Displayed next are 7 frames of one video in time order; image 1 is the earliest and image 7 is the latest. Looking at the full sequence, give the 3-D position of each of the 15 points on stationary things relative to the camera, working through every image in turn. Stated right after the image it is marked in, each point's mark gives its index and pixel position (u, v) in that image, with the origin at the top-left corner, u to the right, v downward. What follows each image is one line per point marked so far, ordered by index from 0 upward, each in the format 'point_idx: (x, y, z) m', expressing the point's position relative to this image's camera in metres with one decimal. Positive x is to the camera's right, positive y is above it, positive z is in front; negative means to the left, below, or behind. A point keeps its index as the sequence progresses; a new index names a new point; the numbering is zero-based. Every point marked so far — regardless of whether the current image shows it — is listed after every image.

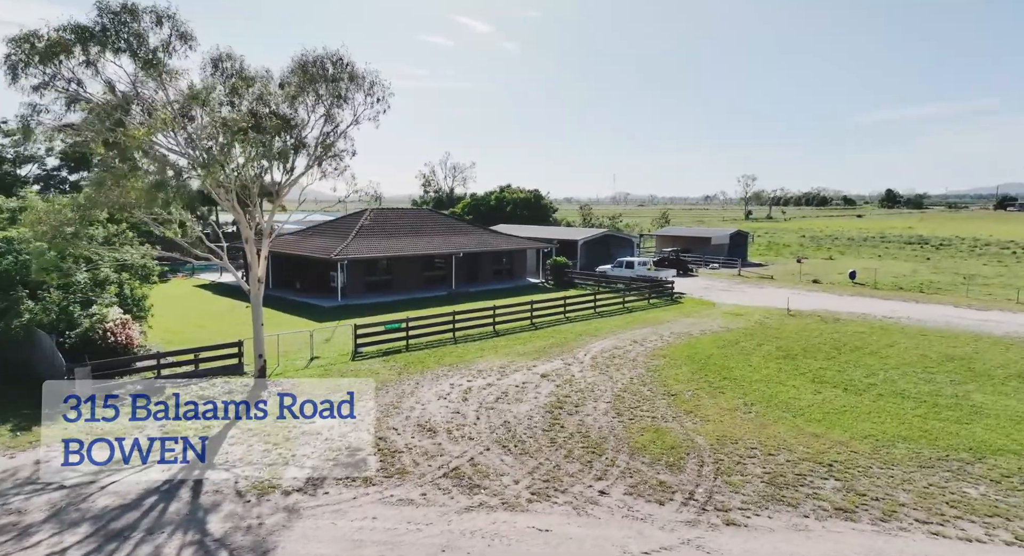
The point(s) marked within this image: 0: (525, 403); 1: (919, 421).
0: (+0.2, -2.7, +13.5) m
1: (+8.2, -2.8, +12.7) m
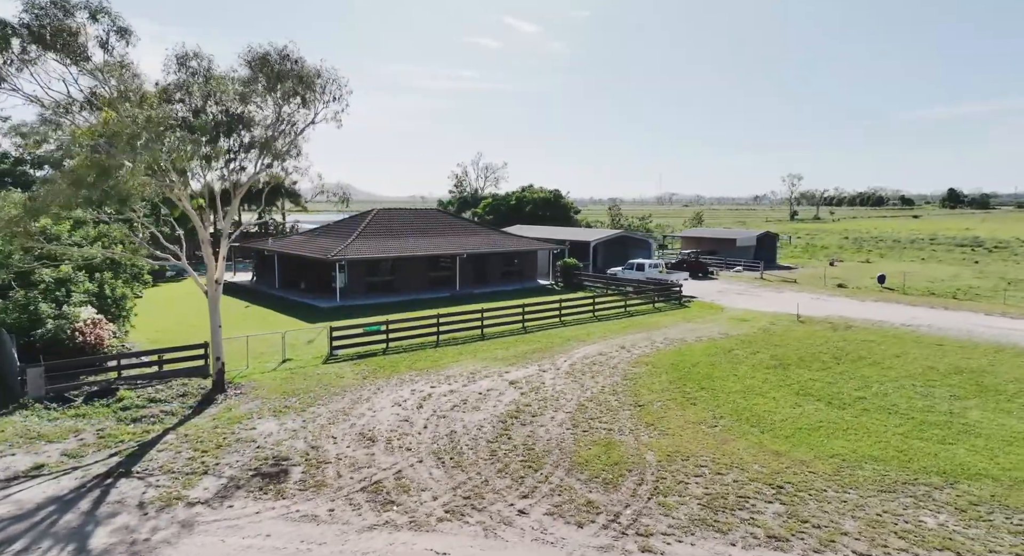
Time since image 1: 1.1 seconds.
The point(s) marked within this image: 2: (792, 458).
0: (-0.7, -2.7, +13.1) m
1: (+7.2, -3.0, +11.8) m
2: (+4.7, -3.0, +10.6) m
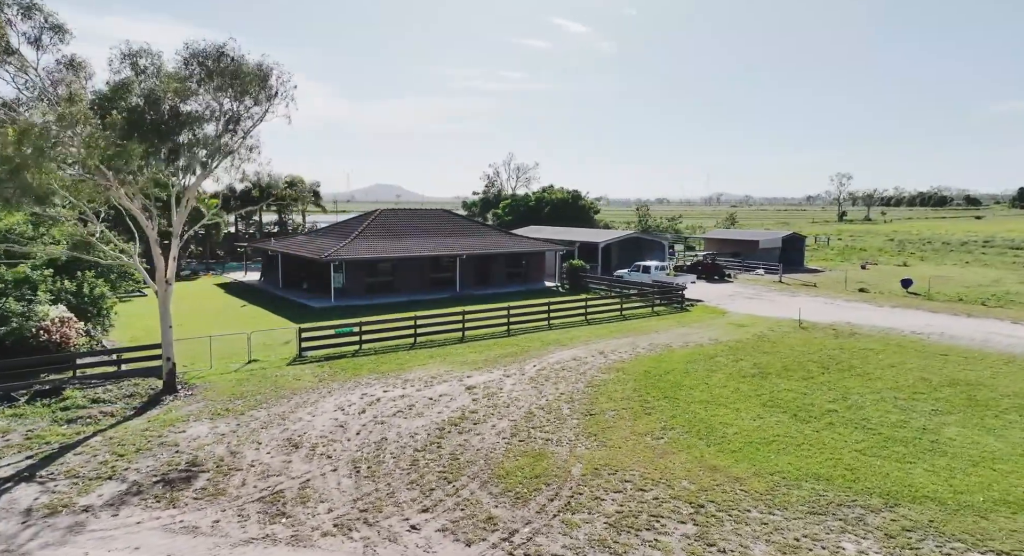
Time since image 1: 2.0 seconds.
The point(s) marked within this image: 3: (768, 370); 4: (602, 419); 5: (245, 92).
0: (-1.8, -2.8, +12.7) m
1: (+6.0, -3.1, +11.1) m
2: (+3.4, -3.1, +10.0) m
3: (+7.2, -2.6, +17.7) m
4: (+1.8, -2.9, +12.9) m
5: (-5.9, +4.3, +14.1) m
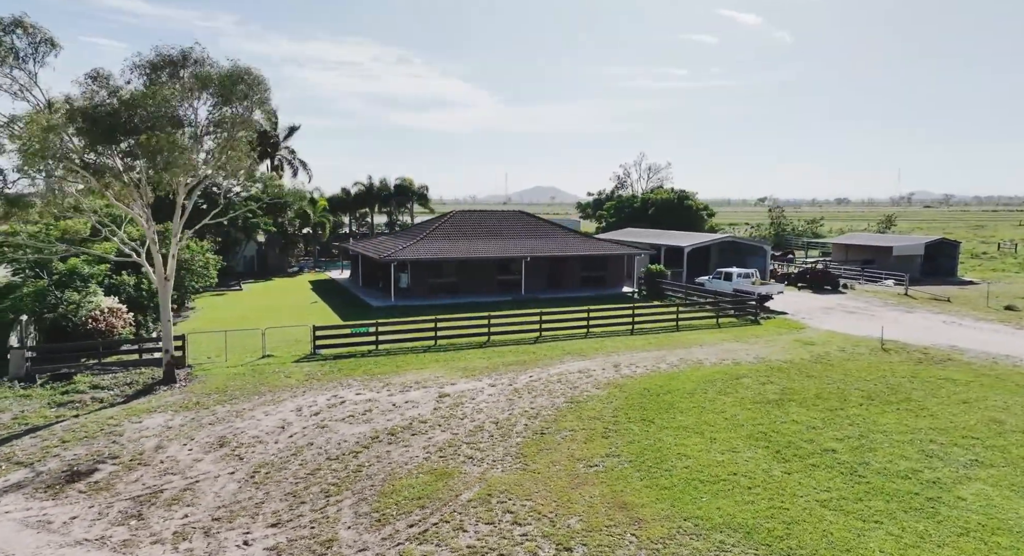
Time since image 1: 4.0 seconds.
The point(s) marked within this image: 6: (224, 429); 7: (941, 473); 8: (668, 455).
0: (-2.8, -2.9, +12.6) m
1: (+4.5, -3.4, +9.5) m
2: (+1.7, -3.3, +8.9) m
3: (+6.9, -2.9, +15.7) m
4: (+0.8, -3.1, +12.0) m
5: (-6.4, +4.3, +14.8) m
6: (-5.4, -2.8, +11.9) m
7: (+7.4, -3.4, +11.0) m
8: (+2.8, -3.2, +11.4) m
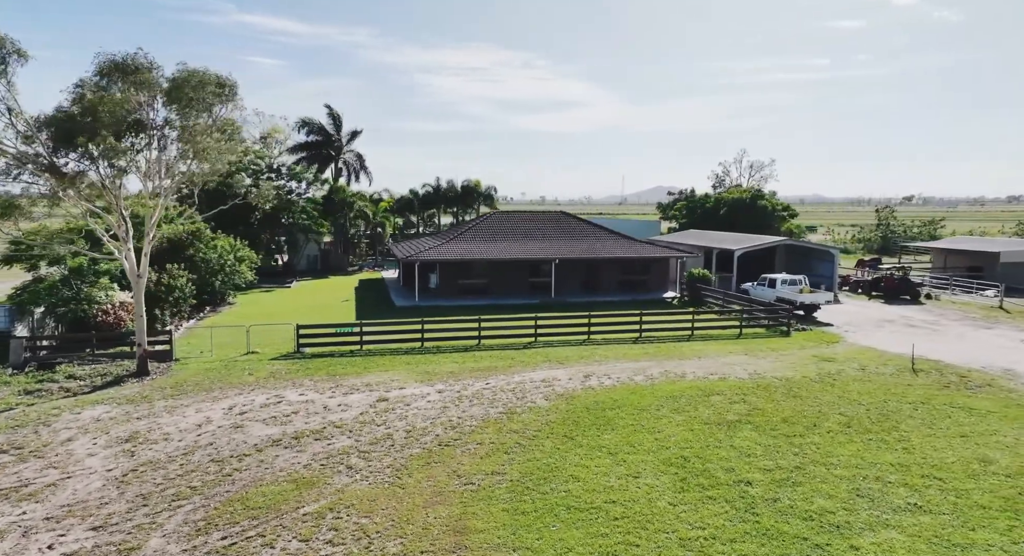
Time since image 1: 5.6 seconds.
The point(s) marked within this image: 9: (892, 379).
0: (-4.6, -3.0, +12.8) m
1: (+2.2, -3.6, +8.6) m
2: (-0.7, -3.5, +8.5) m
3: (+5.5, -3.2, +14.4) m
4: (-1.1, -3.2, +11.7) m
5: (-7.7, +4.2, +15.5) m
6: (-7.2, -2.9, +12.5) m
7: (+5.3, -3.7, +9.7) m
8: (+0.8, -3.4, +10.8) m
9: (+11.4, -3.1, +19.2) m
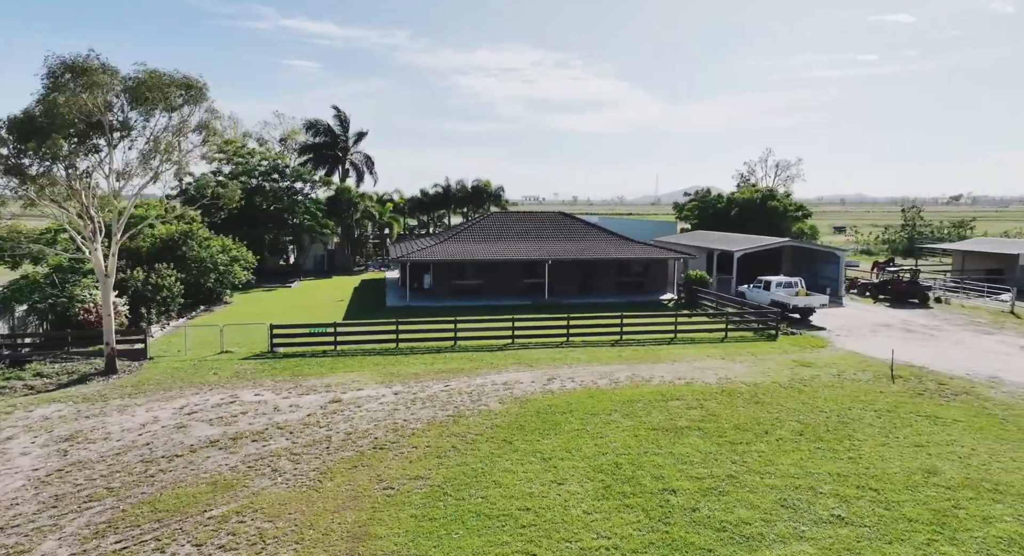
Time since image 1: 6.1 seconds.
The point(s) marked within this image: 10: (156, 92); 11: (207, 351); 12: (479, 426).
0: (-5.8, -3.0, +13.0) m
1: (+0.8, -3.7, +8.6) m
2: (-2.0, -3.6, +8.5) m
3: (+4.4, -3.3, +14.2) m
4: (-2.4, -3.3, +11.8) m
5: (-8.8, +4.2, +15.8) m
6: (-8.4, -2.9, +12.8) m
7: (+4.0, -3.8, +9.5) m
8: (-0.5, -3.4, +10.8) m
9: (+10.4, -3.2, +18.7) m
10: (-8.6, +4.4, +15.7) m
11: (-9.4, -2.2, +19.4) m
12: (-0.6, -3.2, +13.7) m
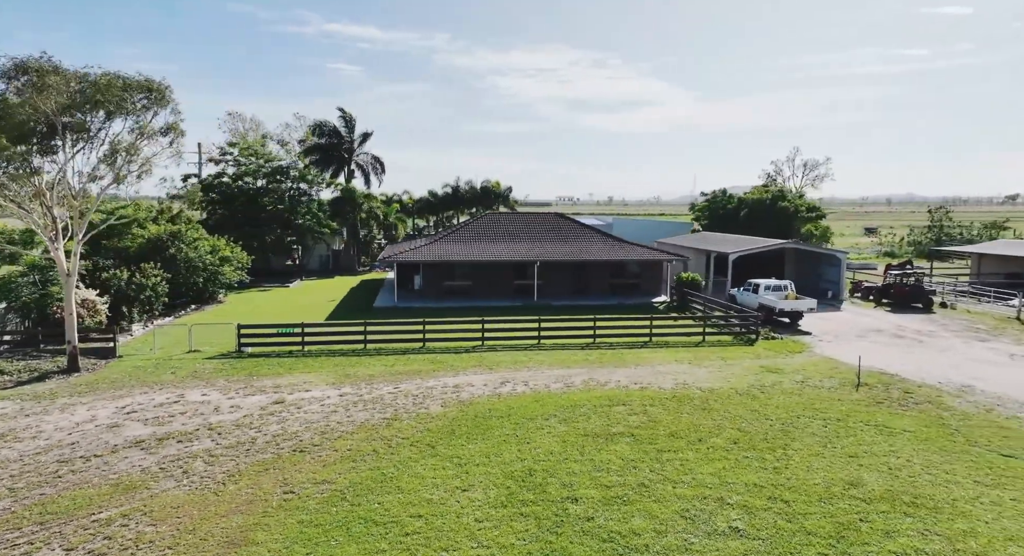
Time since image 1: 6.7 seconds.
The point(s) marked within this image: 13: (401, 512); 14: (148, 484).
0: (-7.3, -3.1, +13.3) m
1: (-0.9, -3.8, +8.6) m
2: (-3.7, -3.7, +8.7) m
3: (+2.9, -3.4, +14.1) m
4: (-4.0, -3.4, +11.9) m
5: (-10.1, +4.1, +16.2) m
6: (-10.0, -2.9, +13.2) m
7: (+2.3, -3.9, +9.4) m
8: (-2.1, -3.5, +10.9) m
9: (+9.1, -3.4, +18.4) m
10: (-10.0, +4.4, +16.1) m
11: (-10.7, -2.3, +19.8) m
12: (-2.1, -3.3, +13.8) m
13: (-1.6, -3.7, +9.9) m
14: (-5.9, -3.4, +10.6) m
